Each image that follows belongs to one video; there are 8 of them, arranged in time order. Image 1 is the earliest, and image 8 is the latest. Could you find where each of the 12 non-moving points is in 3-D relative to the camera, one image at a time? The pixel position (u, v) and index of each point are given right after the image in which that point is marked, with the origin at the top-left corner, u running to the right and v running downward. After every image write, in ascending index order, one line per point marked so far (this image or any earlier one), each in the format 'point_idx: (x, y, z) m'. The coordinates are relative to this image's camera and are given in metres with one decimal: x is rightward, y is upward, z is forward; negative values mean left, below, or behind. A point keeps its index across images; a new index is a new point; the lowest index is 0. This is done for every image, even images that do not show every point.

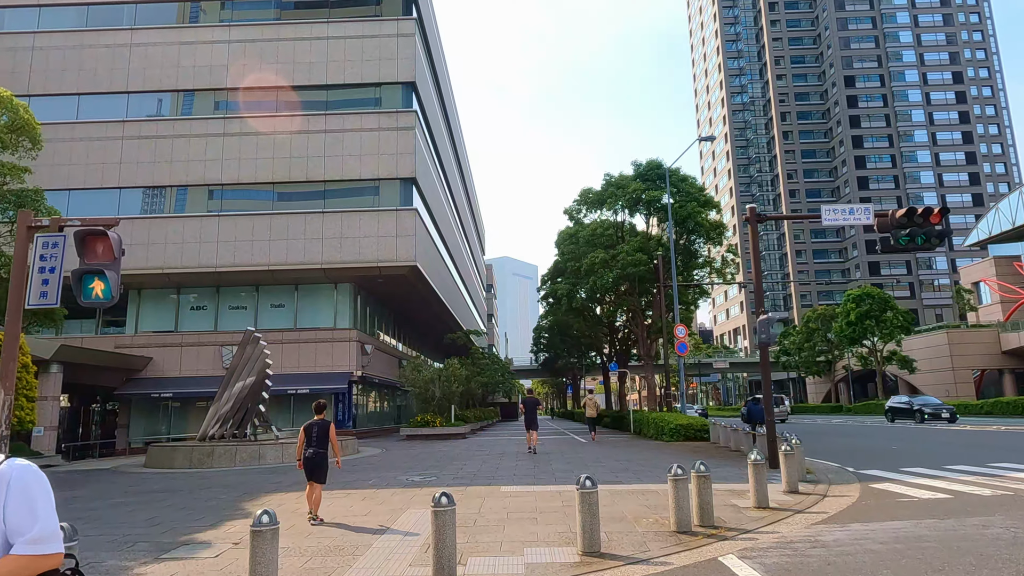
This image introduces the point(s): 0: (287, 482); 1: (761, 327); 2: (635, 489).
0: (-4.8, -4.1, +14.3) m
1: (+5.5, -0.9, +14.6) m
2: (+2.1, -3.4, +11.3) m
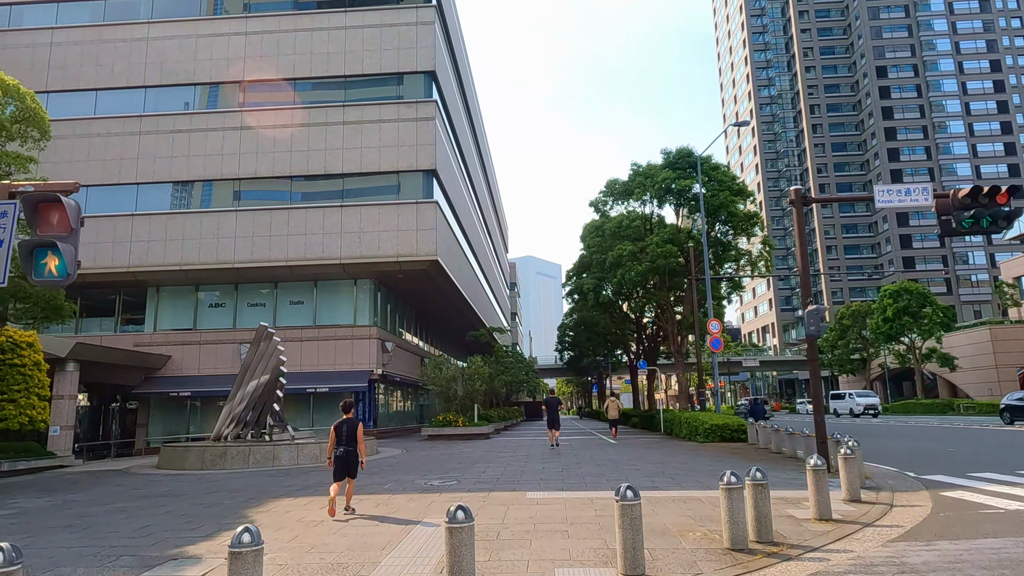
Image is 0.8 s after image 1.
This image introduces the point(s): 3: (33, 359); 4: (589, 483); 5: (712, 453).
0: (-4.3, -4.0, +13.5) m
1: (+6.0, -0.6, +13.4) m
2: (+2.5, -3.2, +10.2) m
3: (-13.9, -2.1, +19.4) m
4: (+1.4, -3.5, +12.0) m
5: (+5.3, -4.4, +17.7) m
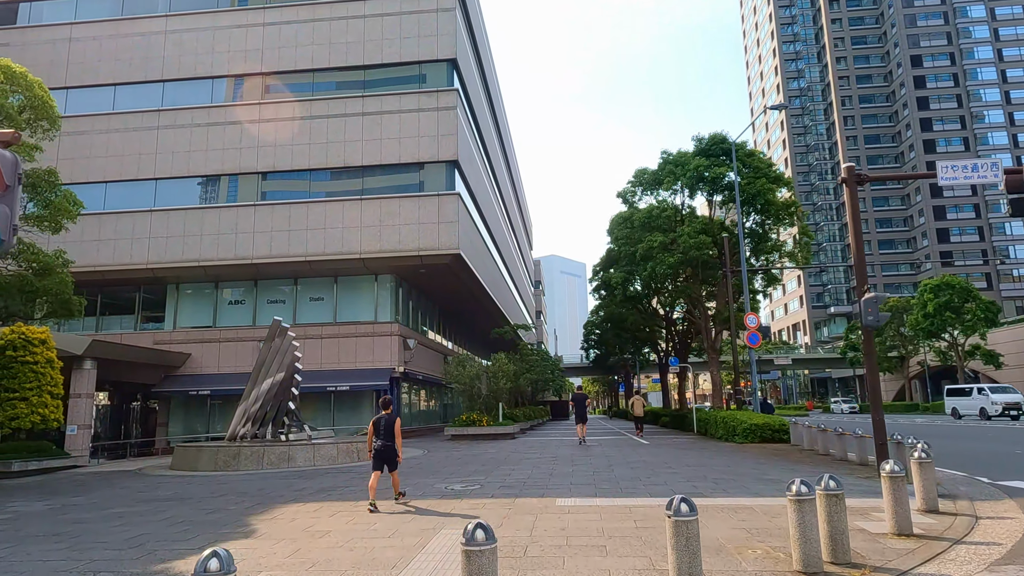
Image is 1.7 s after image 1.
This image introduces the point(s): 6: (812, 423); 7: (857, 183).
0: (-3.8, -3.8, +12.6) m
1: (+6.5, -0.4, +12.2) m
2: (+2.9, -2.9, +9.0) m
3: (-13.2, -1.9, +18.9) m
4: (+1.8, -3.3, +11.0) m
5: (+5.9, -4.1, +16.5) m
6: (+8.2, -3.7, +18.3) m
7: (+6.9, +2.1, +13.4) m
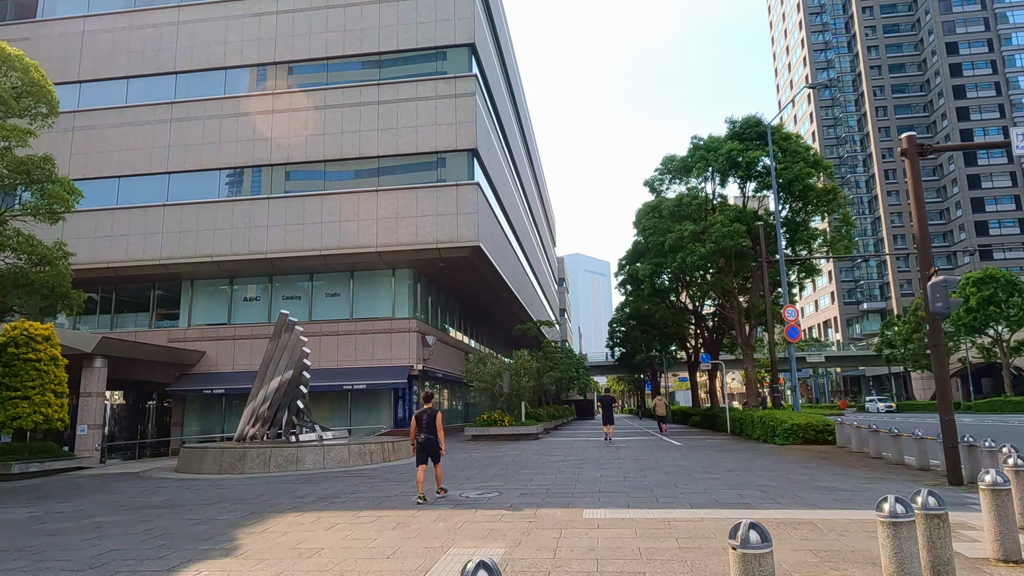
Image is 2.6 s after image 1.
0: (-3.4, -3.6, +11.6) m
1: (+6.8, -0.1, +10.8) m
2: (+3.1, -2.7, +7.8) m
3: (-12.6, -1.8, +18.1) m
4: (+2.2, -3.1, +9.7) m
5: (+6.4, -3.8, +15.1) m
6: (+8.8, -3.4, +16.9) m
7: (+7.3, +2.4, +11.9) m
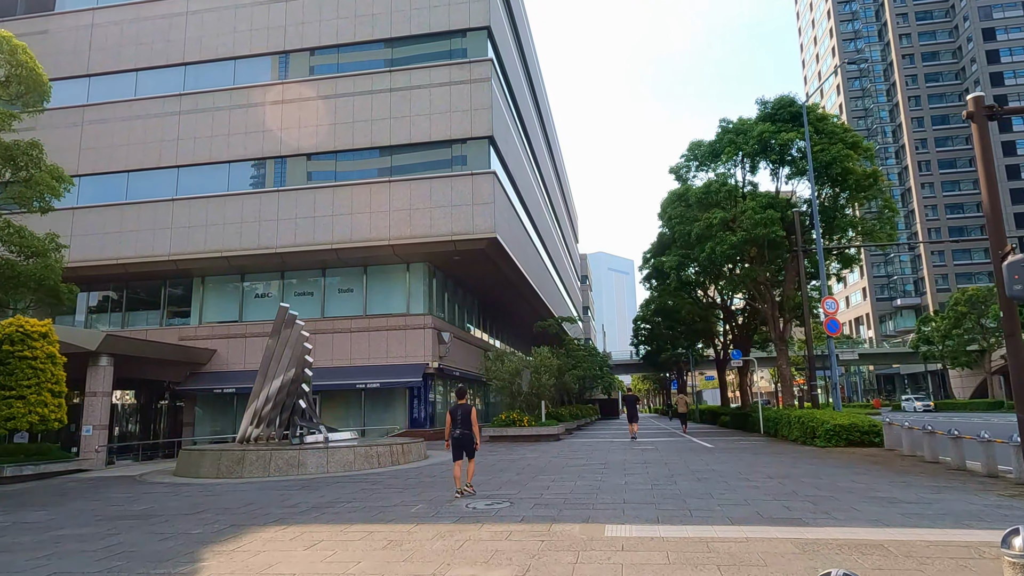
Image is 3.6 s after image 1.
0: (-3.2, -3.4, +10.5) m
1: (+7.0, +0.2, +9.3) m
2: (+3.2, -2.5, +6.5) m
3: (-12.1, -1.6, +17.4) m
4: (+2.3, -2.8, +8.5) m
5: (+6.8, -3.5, +13.6) m
6: (+9.2, -3.1, +15.4) m
7: (+7.5, +2.7, +10.5) m
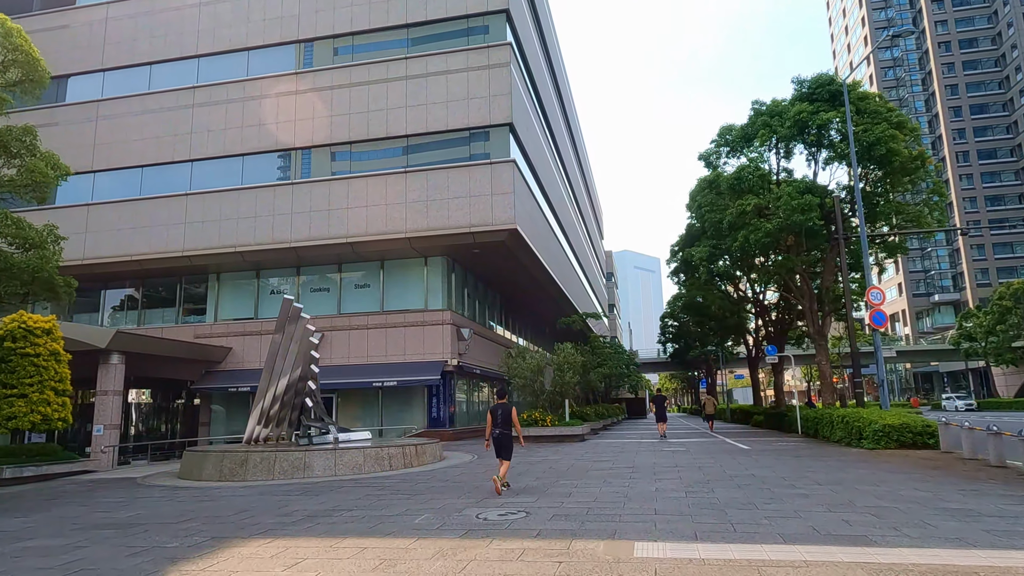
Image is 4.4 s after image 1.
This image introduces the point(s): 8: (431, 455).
0: (-2.9, -3.2, +9.5) m
1: (+7.1, +0.5, +8.0) m
2: (+3.3, -2.2, +5.3) m
3: (-11.6, -1.5, +16.8) m
4: (+2.5, -2.6, +7.3) m
5: (+7.1, -3.3, +12.3) m
6: (+9.6, -2.8, +13.9) m
7: (+7.6, +2.9, +9.1) m
8: (-2.0, -4.1, +16.3) m
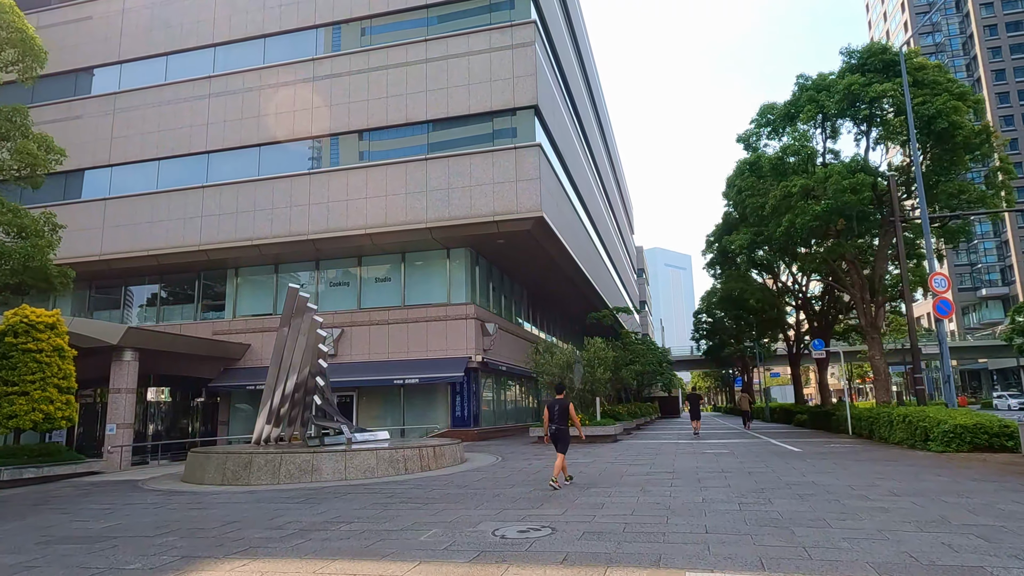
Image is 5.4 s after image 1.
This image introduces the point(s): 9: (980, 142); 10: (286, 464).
0: (-2.6, -2.9, +8.4) m
1: (+7.3, +0.8, +6.4) m
2: (+3.4, -1.9, +3.9) m
3: (-11.0, -1.3, +16.0) m
4: (+2.7, -2.3, +5.9) m
5: (+7.6, -3.0, +10.7) m
6: (+10.1, -2.5, +12.2) m
7: (+7.9, +3.2, +7.5) m
8: (-1.4, -3.8, +15.1) m
9: (+13.6, +4.3, +19.6) m
10: (-4.3, -3.3, +12.7) m
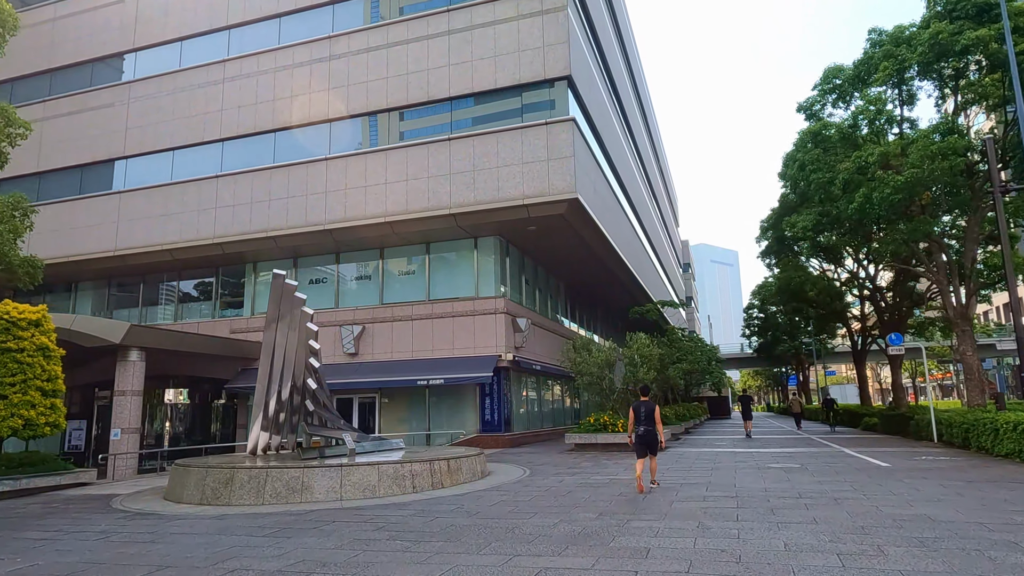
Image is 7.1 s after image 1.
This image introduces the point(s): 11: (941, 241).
0: (-2.5, -2.7, +6.4) m
1: (+7.3, +1.1, +3.8) m
2: (+3.2, -1.7, +1.5) m
3: (-10.4, -1.2, +14.6) m
4: (+2.6, -2.0, +3.6) m
5: (+7.8, -2.6, +8.1) m
6: (+10.5, -2.1, +9.5) m
7: (+7.8, +3.6, +4.9) m
8: (-0.8, -3.6, +13.1) m
9: (+14.4, +4.7, +16.5) m
10: (-3.9, -3.1, +10.8) m
11: (+12.2, +1.2, +19.0) m
